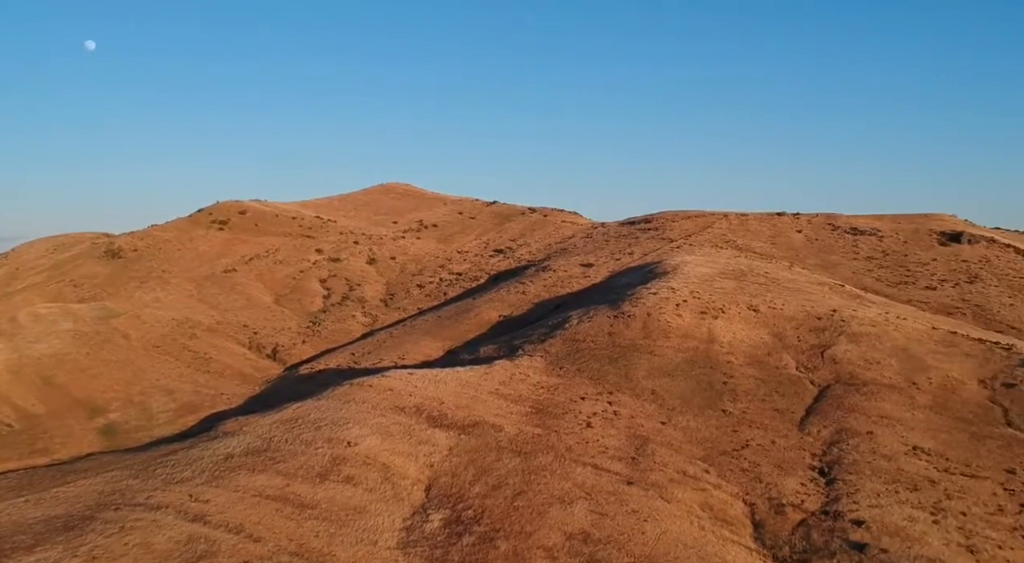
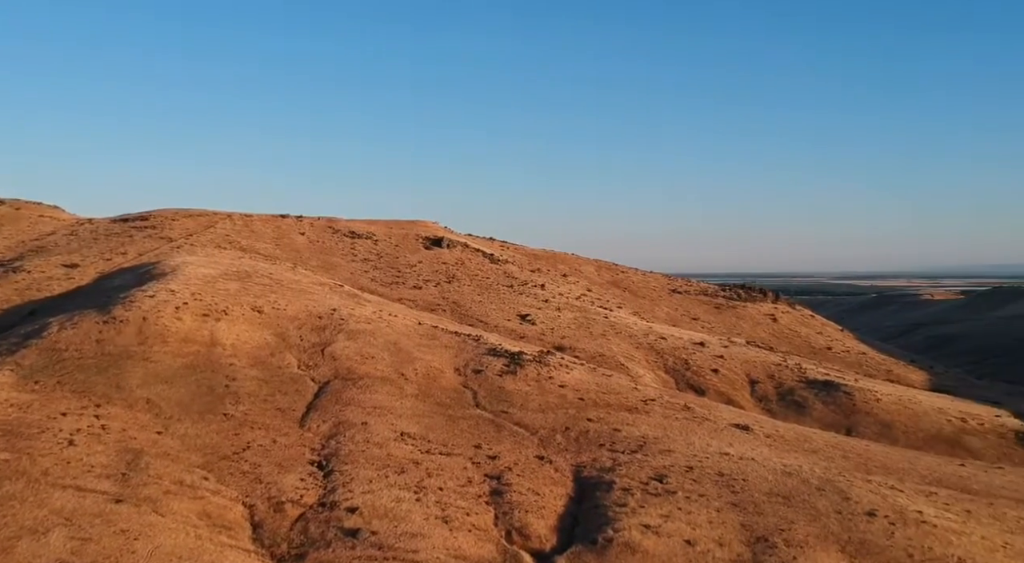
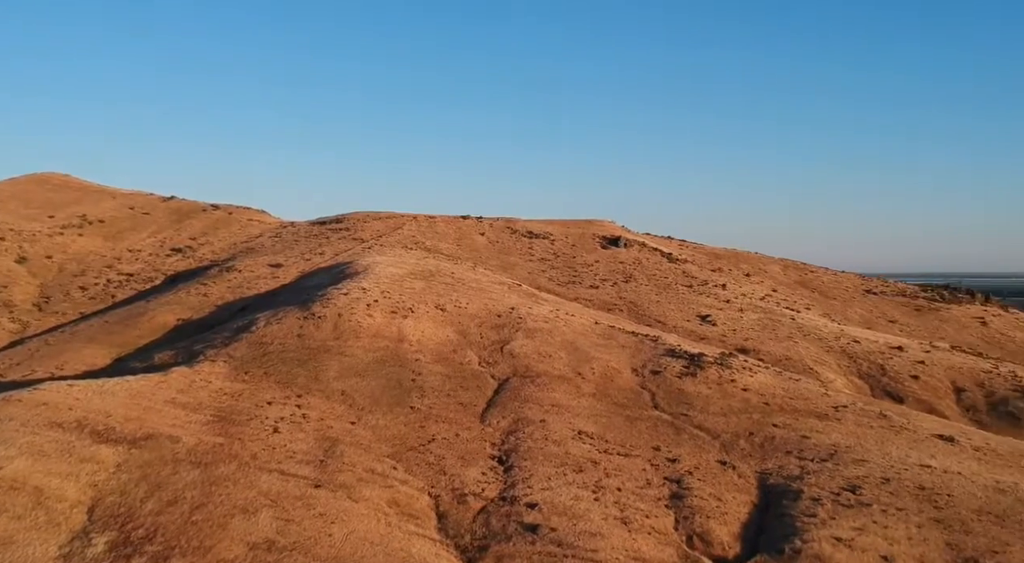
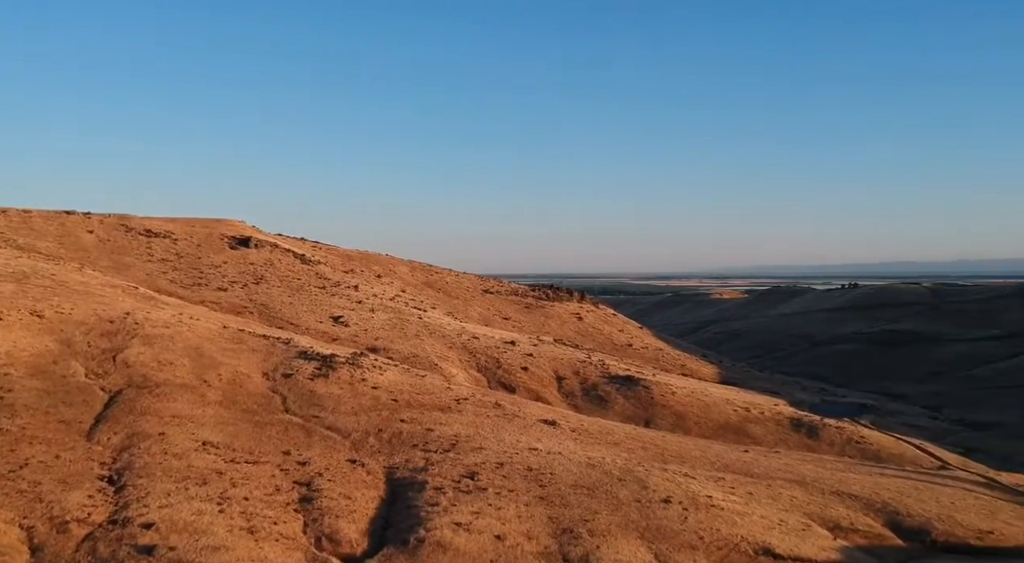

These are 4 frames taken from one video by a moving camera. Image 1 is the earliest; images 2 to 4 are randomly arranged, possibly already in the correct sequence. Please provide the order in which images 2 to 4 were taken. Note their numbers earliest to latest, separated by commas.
3, 2, 4
